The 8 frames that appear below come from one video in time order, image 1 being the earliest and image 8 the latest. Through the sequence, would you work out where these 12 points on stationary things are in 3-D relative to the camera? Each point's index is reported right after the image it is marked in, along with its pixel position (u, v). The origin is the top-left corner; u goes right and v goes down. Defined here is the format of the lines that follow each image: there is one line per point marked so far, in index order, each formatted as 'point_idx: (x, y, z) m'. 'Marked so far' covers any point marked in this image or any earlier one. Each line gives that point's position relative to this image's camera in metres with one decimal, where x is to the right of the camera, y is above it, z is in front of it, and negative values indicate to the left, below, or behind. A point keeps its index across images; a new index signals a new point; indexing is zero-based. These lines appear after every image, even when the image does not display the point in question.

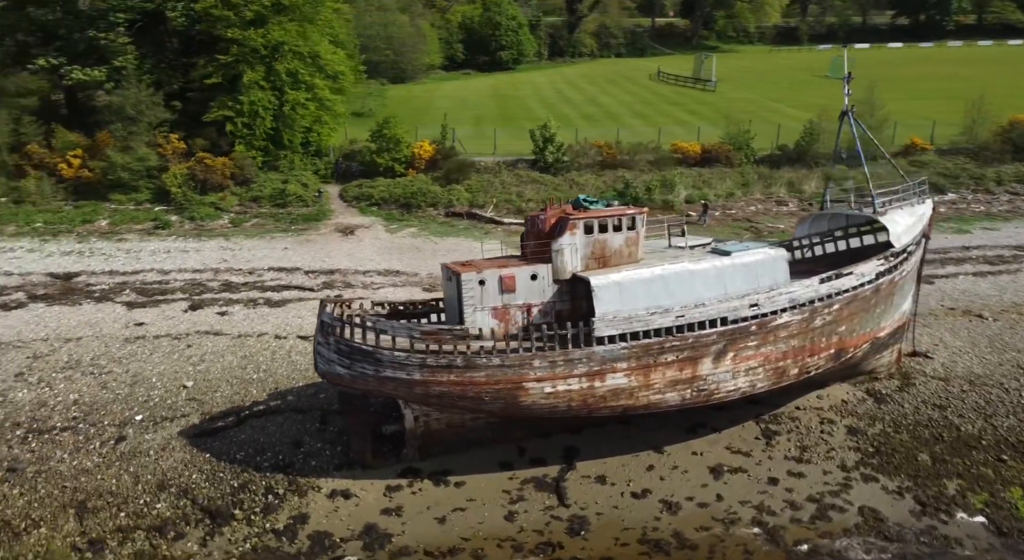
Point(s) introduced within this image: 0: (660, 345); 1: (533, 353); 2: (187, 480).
0: (+3.0, -1.3, +14.8) m
1: (+0.4, -1.4, +14.3) m
2: (-6.6, -4.0, +14.9) m
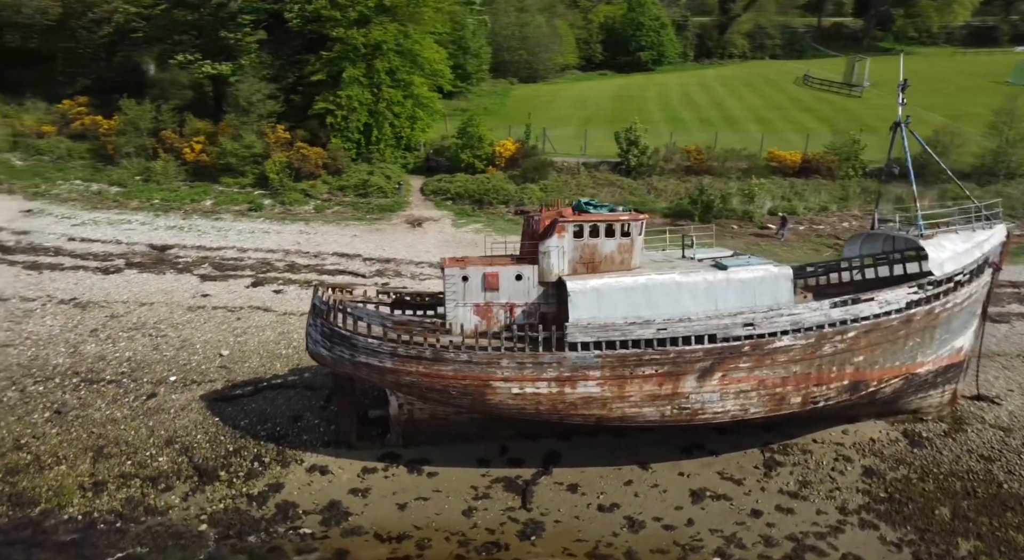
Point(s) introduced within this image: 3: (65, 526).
0: (+2.4, -1.5, +14.3) m
1: (-0.2, -1.4, +14.3) m
2: (-7.1, -3.5, +16.4) m
3: (-8.6, -4.6, +14.2) m
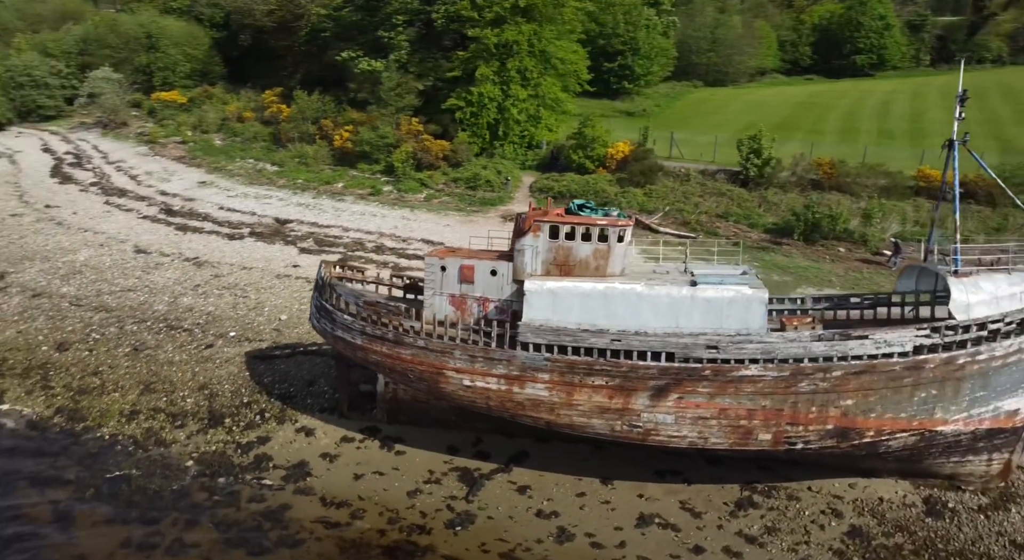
0: (+1.4, -1.6, +13.8) m
1: (-1.1, -1.2, +14.6) m
2: (-7.3, -2.7, +18.6) m
3: (-9.5, -3.6, +16.9) m
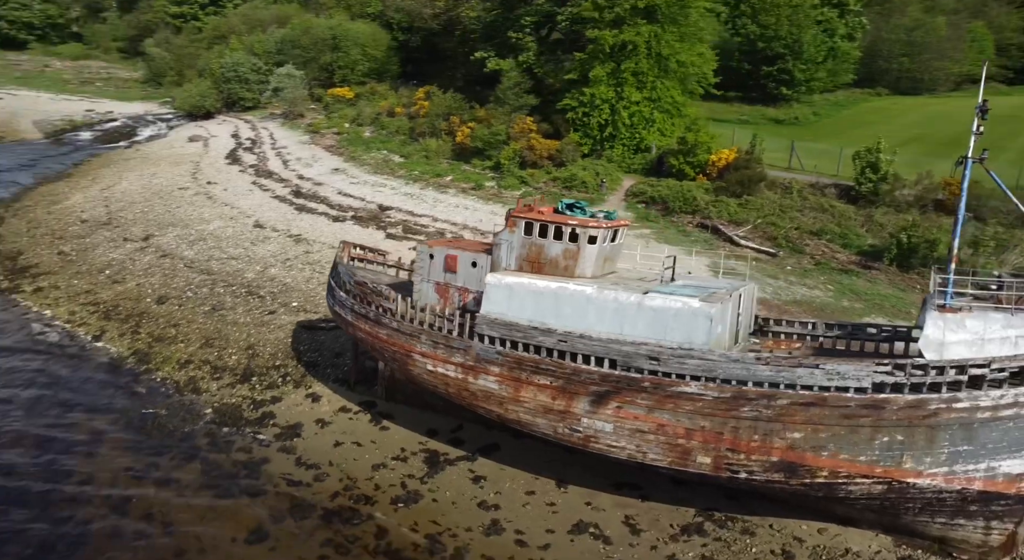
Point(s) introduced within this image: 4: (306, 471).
0: (+0.4, -1.5, +13.8) m
1: (-1.8, -1.0, +15.2) m
2: (-6.9, -1.9, +20.6) m
3: (-9.5, -2.6, +19.5) m
4: (-4.4, -4.0, +15.7) m
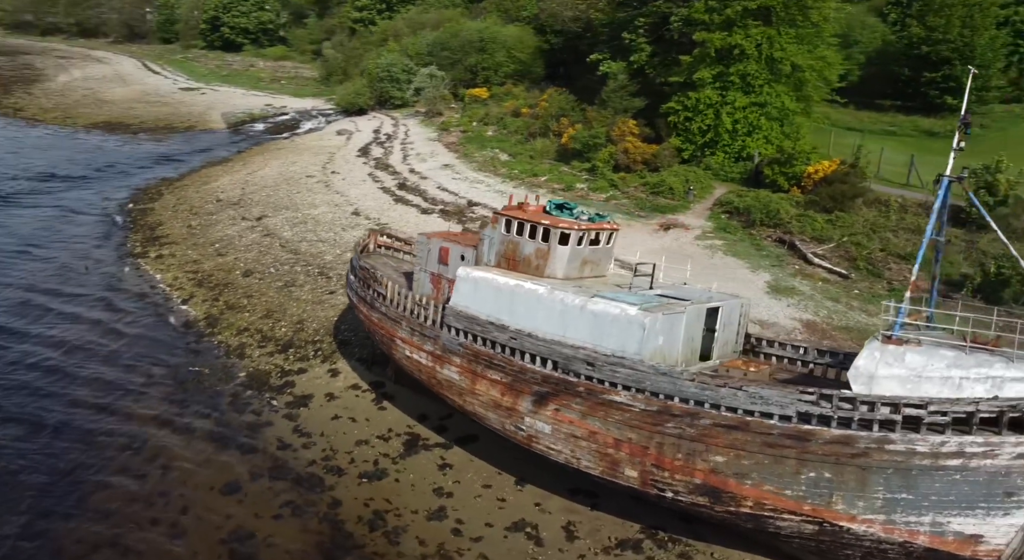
0: (-0.5, -1.4, +14.1) m
1: (-2.3, -0.7, +15.9) m
2: (-6.1, -1.3, +22.3) m
3: (-8.9, -1.9, +21.9) m
4: (-4.9, -3.6, +17.0) m
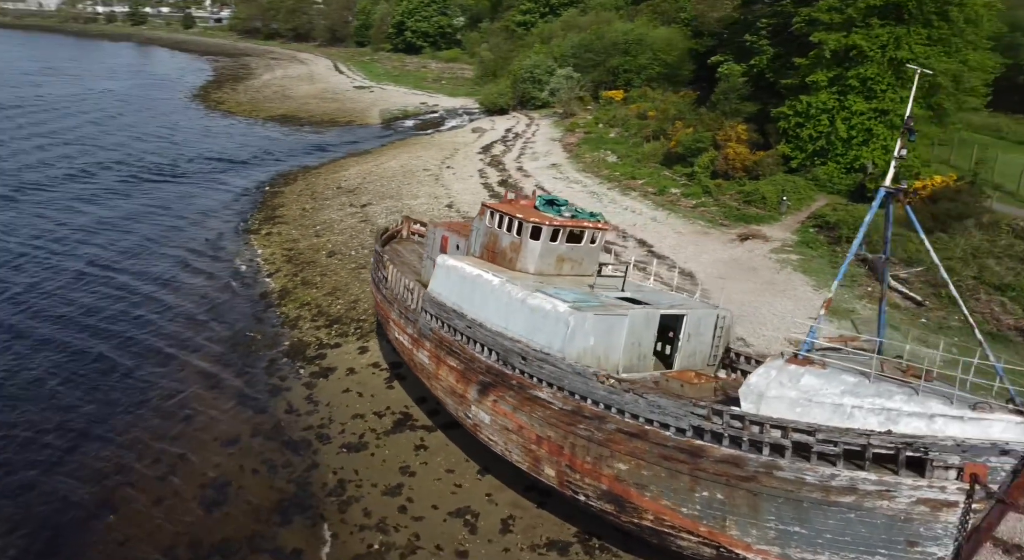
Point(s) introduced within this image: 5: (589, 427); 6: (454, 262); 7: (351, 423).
0: (-1.3, -1.2, +14.4) m
1: (-2.5, -0.4, +16.6) m
2: (-4.8, -0.8, +23.7) m
3: (-7.7, -1.1, +23.9) m
4: (-5.0, -3.0, +18.3) m
5: (+1.2, -2.3, +11.4) m
6: (-1.2, +0.4, +15.0) m
7: (-3.7, -3.3, +17.3) m
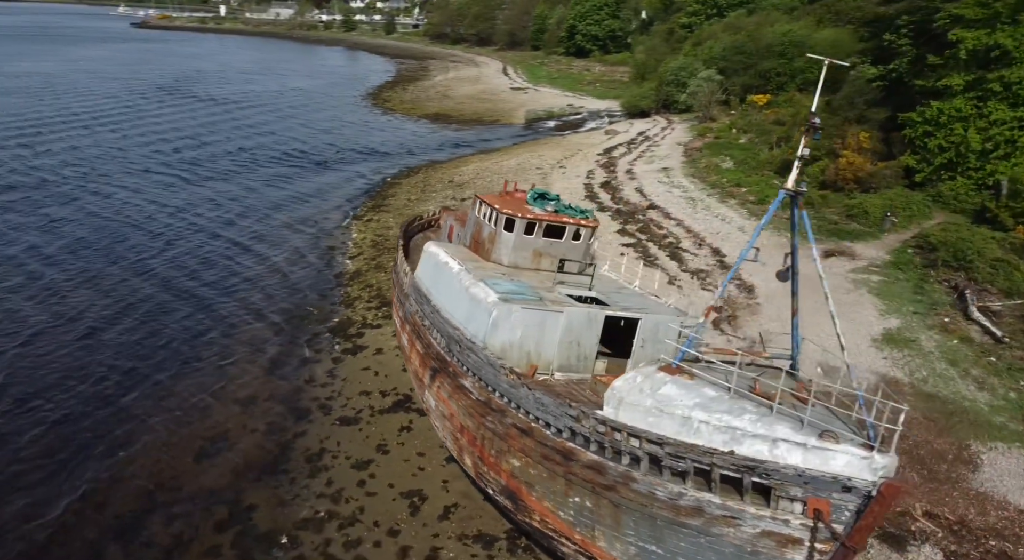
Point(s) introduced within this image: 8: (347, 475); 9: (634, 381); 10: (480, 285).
0: (-1.9, -0.9, +14.7) m
1: (-2.6, -0.1, +17.1) m
2: (-3.2, -0.4, +24.5) m
3: (-6.0, -0.5, +25.4) m
4: (-4.8, -2.5, +19.3) m
5: (-0.3, -2.1, +11.3) m
6: (-1.5, +0.6, +15.2) m
7: (-3.8, -2.9, +18.1) m
8: (-3.2, -4.0, +15.1) m
9: (+1.5, -1.3, +9.3) m
10: (-0.5, -0.1, +12.7) m
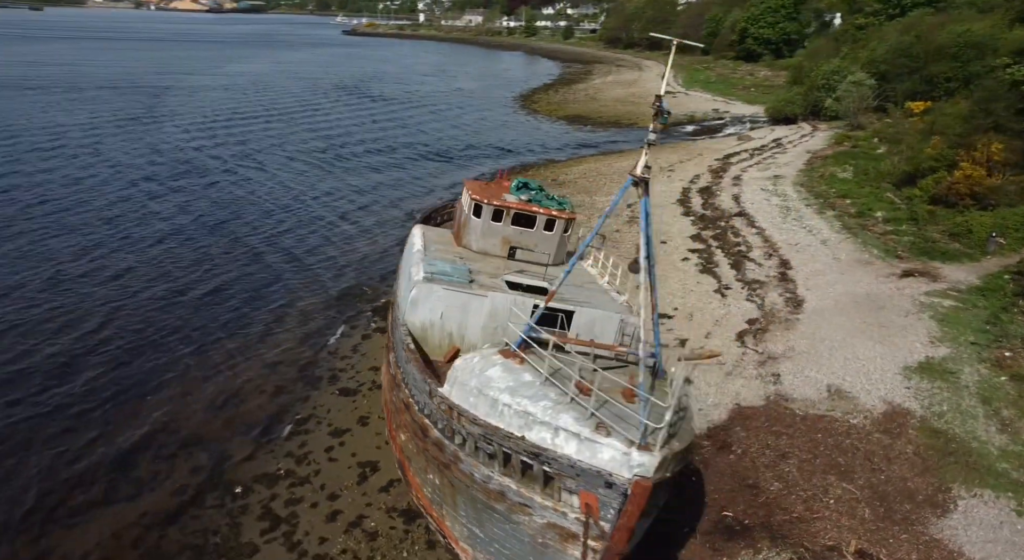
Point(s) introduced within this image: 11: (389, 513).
0: (-2.5, -0.5, +15.3) m
1: (-2.6, +0.4, +17.8) m
2: (-1.6, 0.0, +25.2) m
3: (-4.2, +0.1, +26.6) m
4: (-4.5, -2.0, +20.4) m
5: (-1.8, -1.8, +11.6) m
6: (-1.9, +1.0, +15.7) m
7: (-3.7, -2.4, +19.0) m
8: (-4.0, -3.4, +15.9) m
9: (-0.4, -1.0, +9.2) m
10: (-1.5, +0.2, +13.0) m
11: (-2.1, -4.2, +13.4) m
